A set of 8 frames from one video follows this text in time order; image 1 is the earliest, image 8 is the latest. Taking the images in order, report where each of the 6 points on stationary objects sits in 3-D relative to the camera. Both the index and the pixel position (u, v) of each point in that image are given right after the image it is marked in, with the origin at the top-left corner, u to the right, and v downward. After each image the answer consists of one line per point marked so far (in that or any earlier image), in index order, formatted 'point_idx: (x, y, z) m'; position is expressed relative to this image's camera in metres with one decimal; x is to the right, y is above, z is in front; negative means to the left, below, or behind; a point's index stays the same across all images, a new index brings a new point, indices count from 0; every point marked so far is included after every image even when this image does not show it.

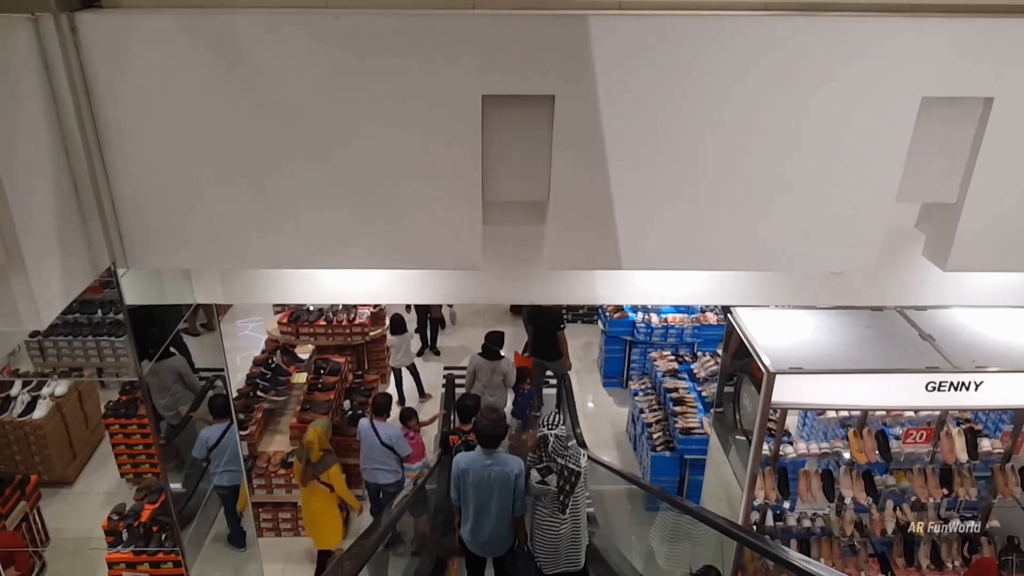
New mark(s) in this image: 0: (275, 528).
0: (-1.9, -2.0, +6.1) m
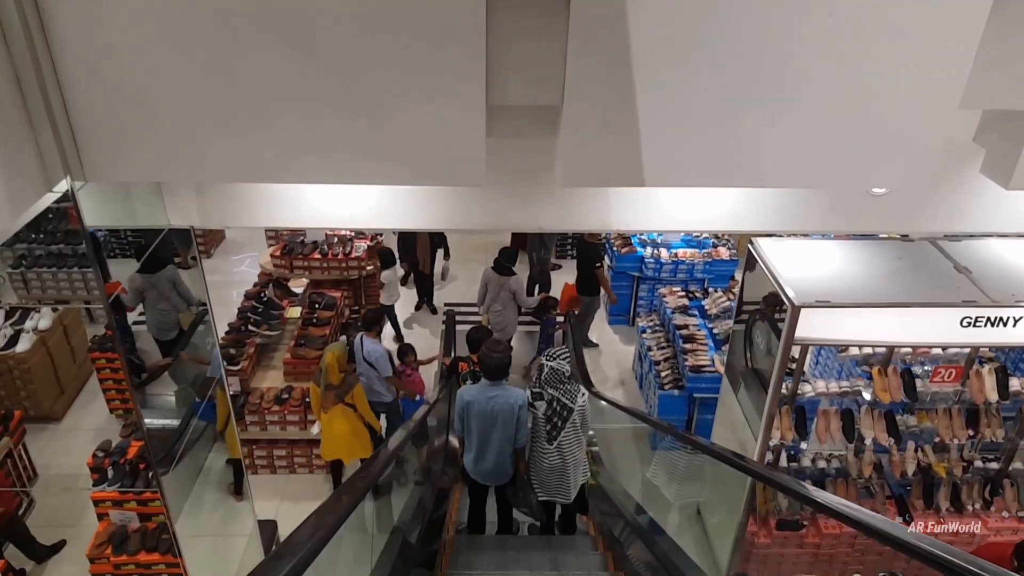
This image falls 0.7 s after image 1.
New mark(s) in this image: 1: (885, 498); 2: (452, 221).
0: (-1.9, -1.4, +5.9) m
1: (+2.4, -1.4, +4.9) m
2: (-0.3, +0.3, +3.5) m
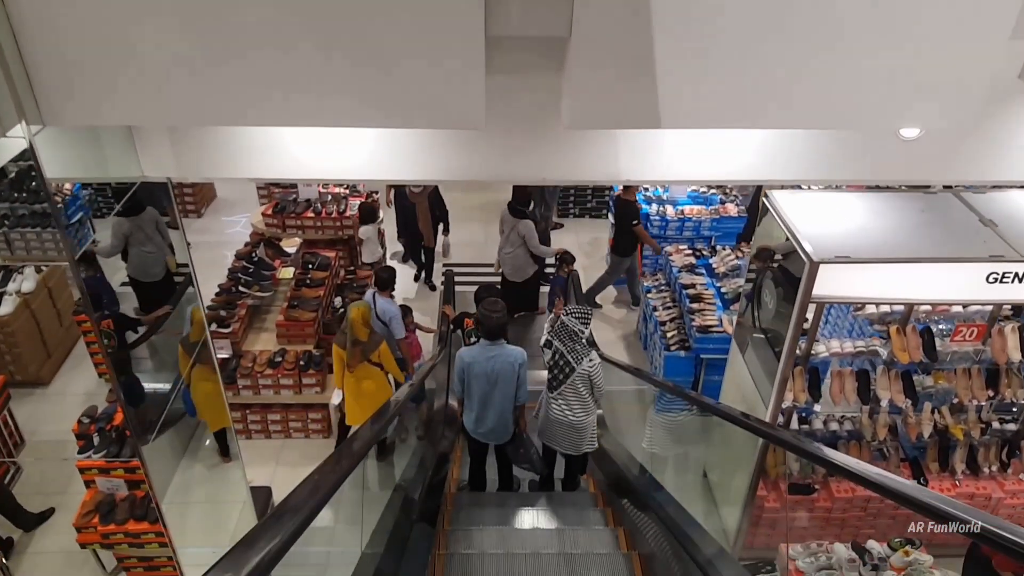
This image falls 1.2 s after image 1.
0: (-1.9, -1.1, +5.8) m
1: (+2.5, -1.1, +4.7) m
2: (-0.3, +0.5, +3.2) m
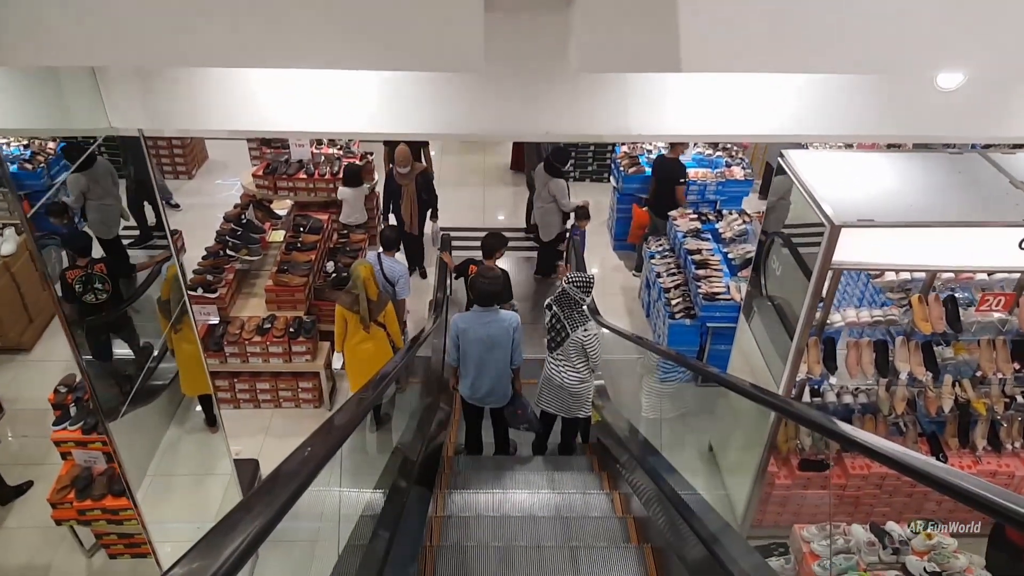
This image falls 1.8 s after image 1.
0: (-1.9, -0.8, +5.5) m
1: (+2.5, -0.9, +4.5) m
2: (-0.3, +0.6, +2.9) m
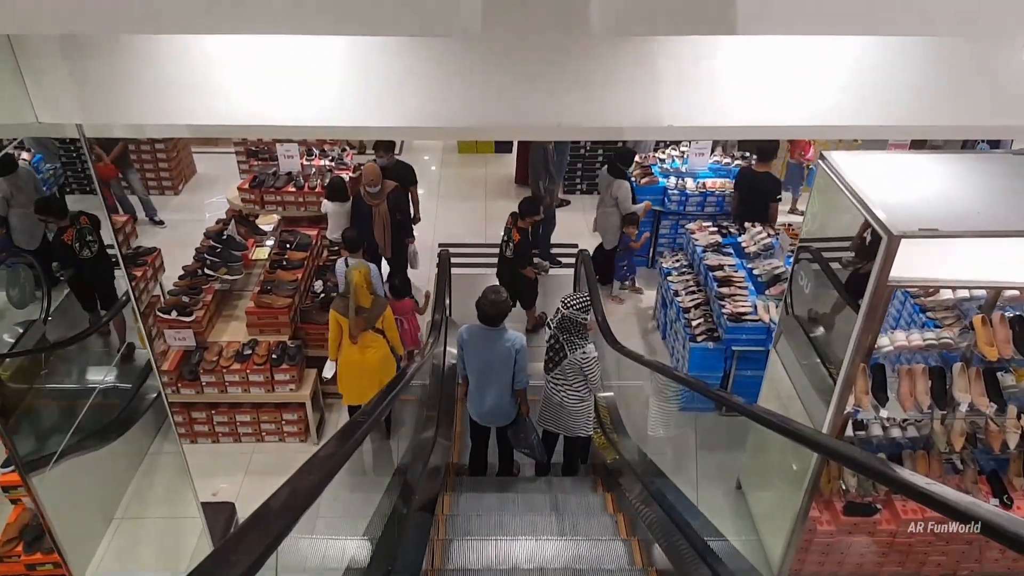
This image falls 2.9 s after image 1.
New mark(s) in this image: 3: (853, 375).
0: (-1.9, -1.0, +5.0) m
1: (+2.5, -1.0, +4.0) m
2: (-0.2, +0.6, +2.5) m
3: (+1.6, -0.4, +3.6) m
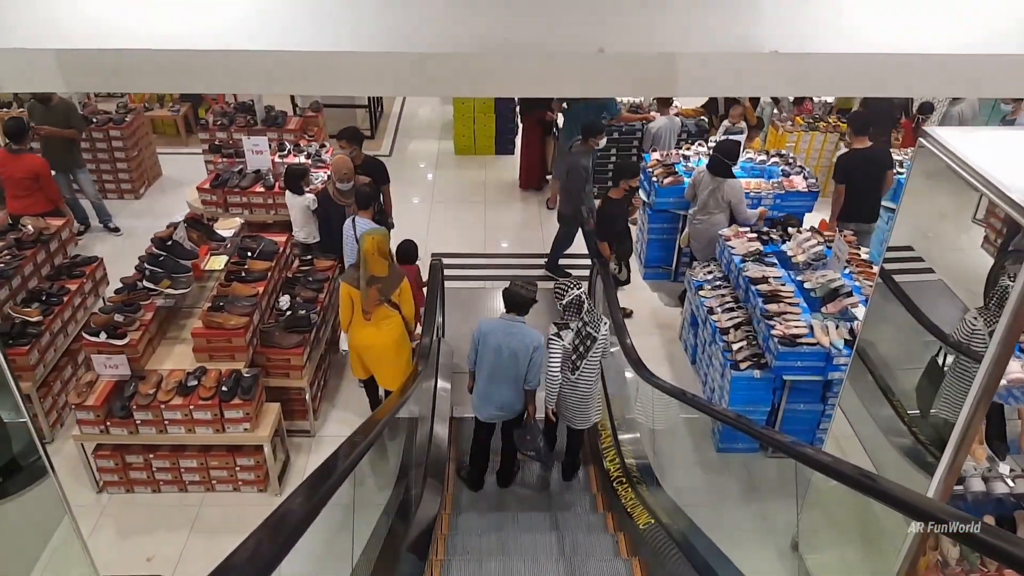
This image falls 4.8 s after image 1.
0: (-1.9, -1.1, +4.1) m
1: (+2.5, -1.1, +3.1) m
2: (-0.2, +0.5, +1.6) m
3: (+1.6, -0.5, +2.7) m
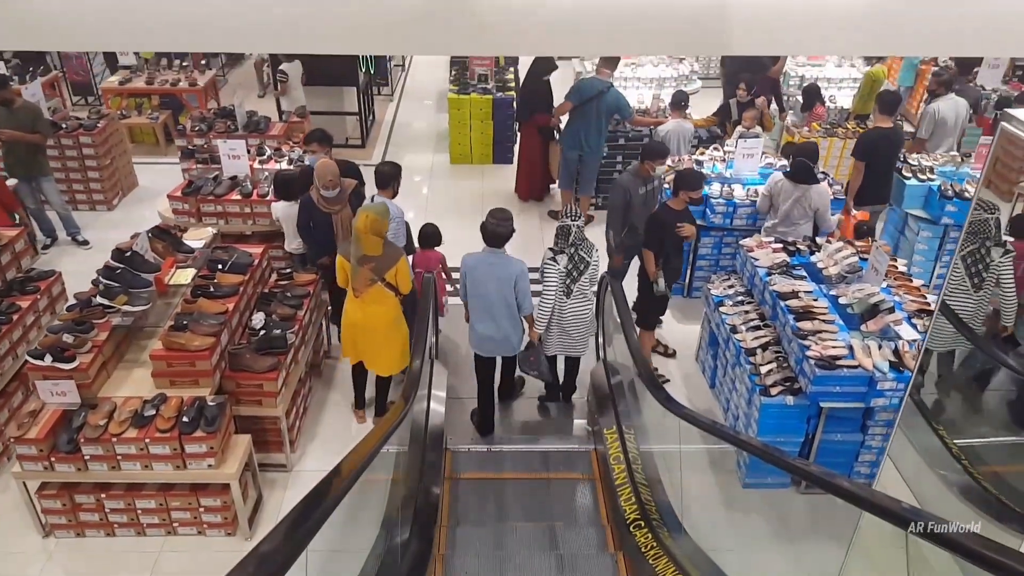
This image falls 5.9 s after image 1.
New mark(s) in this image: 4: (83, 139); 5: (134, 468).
0: (-1.8, -1.2, +3.6) m
1: (+2.5, -1.1, +2.6) m
2: (-0.2, +0.5, +1.2) m
3: (+1.7, -0.5, +2.2) m
4: (-3.7, +1.3, +6.4) m
5: (-1.7, -0.8, +3.4) m
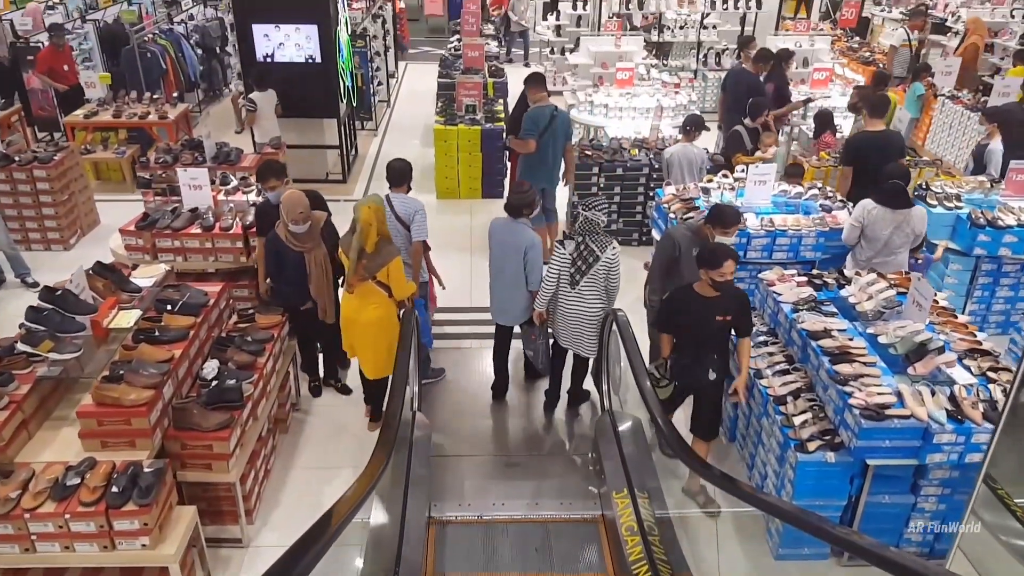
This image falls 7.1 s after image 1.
0: (-1.9, -1.3, +3.0) m
1: (+2.5, -1.2, +2.1) m
2: (-0.2, +0.5, +0.7) m
3: (+1.7, -0.6, +1.7) m
4: (-3.7, +0.9, +5.9) m
5: (-1.8, -1.0, +2.9) m
